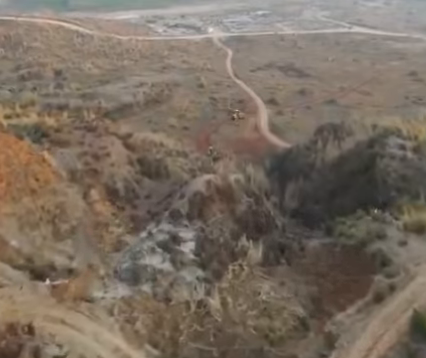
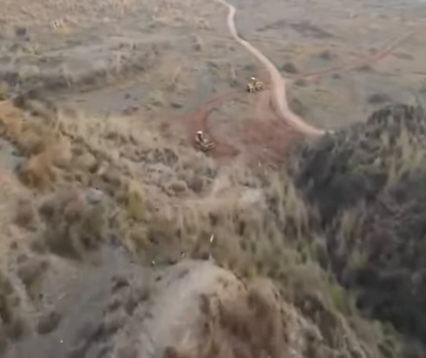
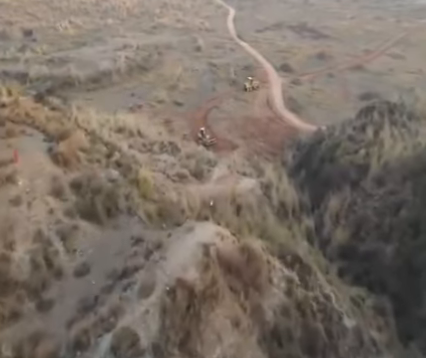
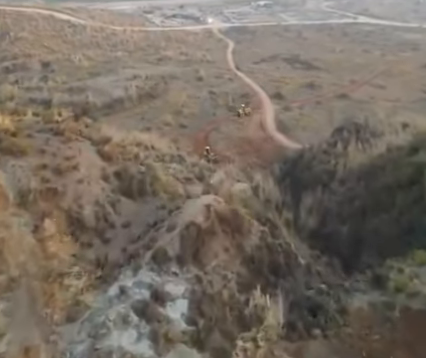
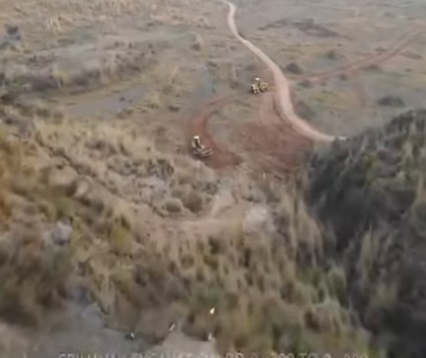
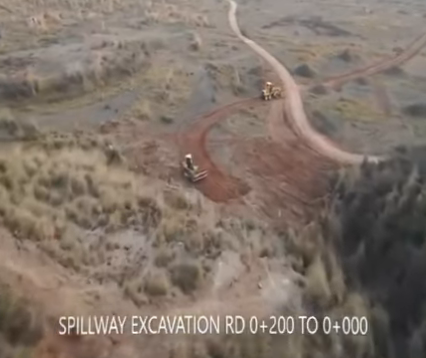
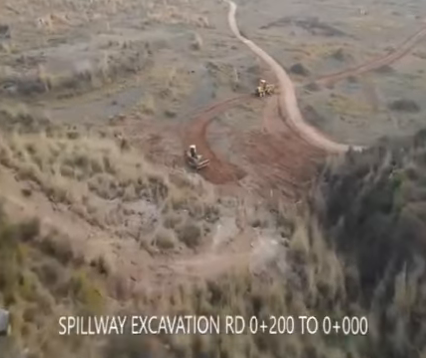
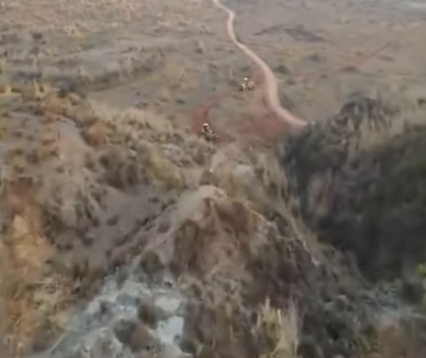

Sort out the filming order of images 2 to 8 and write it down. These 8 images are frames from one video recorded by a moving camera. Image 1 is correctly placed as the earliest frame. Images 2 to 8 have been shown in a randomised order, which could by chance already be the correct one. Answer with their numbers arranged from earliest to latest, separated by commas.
4, 8, 3, 2, 5, 7, 6
